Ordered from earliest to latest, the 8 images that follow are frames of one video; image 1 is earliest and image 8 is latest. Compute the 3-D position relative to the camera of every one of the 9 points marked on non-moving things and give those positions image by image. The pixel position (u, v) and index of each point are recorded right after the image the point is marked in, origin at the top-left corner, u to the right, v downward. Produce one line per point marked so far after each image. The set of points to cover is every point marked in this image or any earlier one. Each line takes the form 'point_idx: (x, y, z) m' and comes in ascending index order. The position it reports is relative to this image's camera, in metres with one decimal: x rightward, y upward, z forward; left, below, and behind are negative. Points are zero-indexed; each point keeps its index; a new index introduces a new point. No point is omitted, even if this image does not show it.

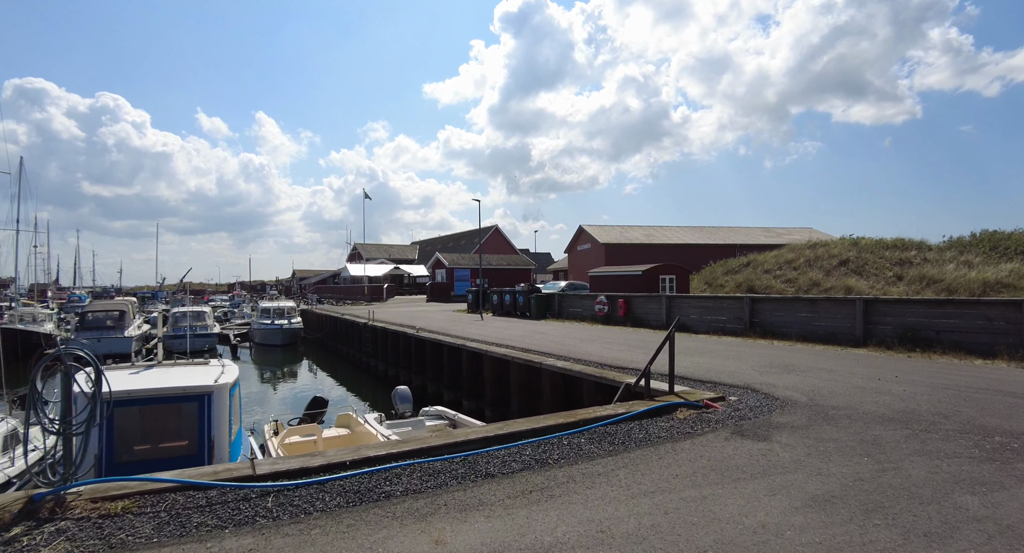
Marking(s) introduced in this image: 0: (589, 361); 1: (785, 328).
0: (+1.6, -1.7, +10.6) m
1: (+7.7, -1.5, +14.9) m
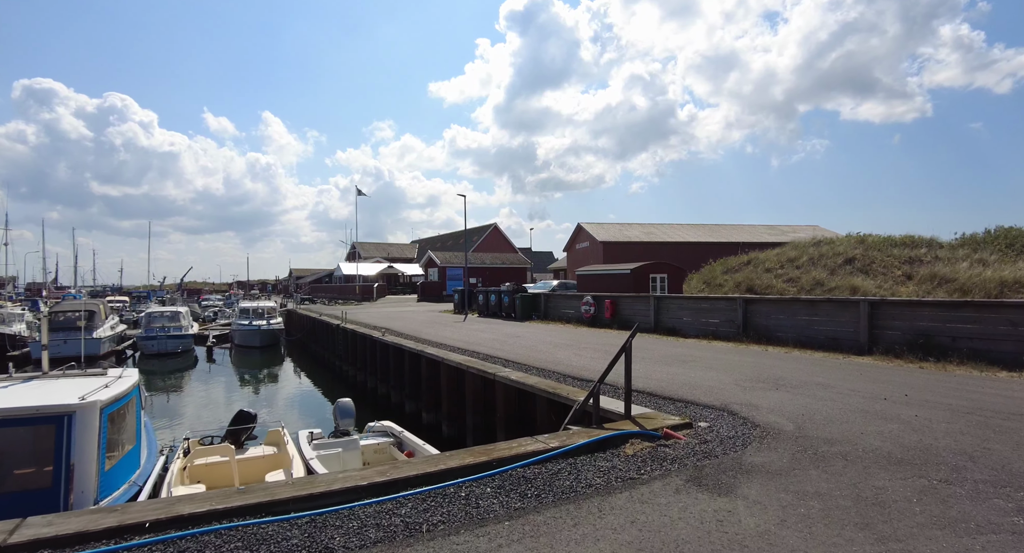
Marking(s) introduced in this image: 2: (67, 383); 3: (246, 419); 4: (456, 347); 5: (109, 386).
0: (+0.7, -1.7, +9.2) m
1: (+6.9, -1.4, +13.5) m
2: (-5.8, -1.3, +6.9) m
3: (-4.8, -2.5, +9.4) m
4: (-1.5, -1.9, +13.6) m
5: (-5.0, -1.4, +6.9) m
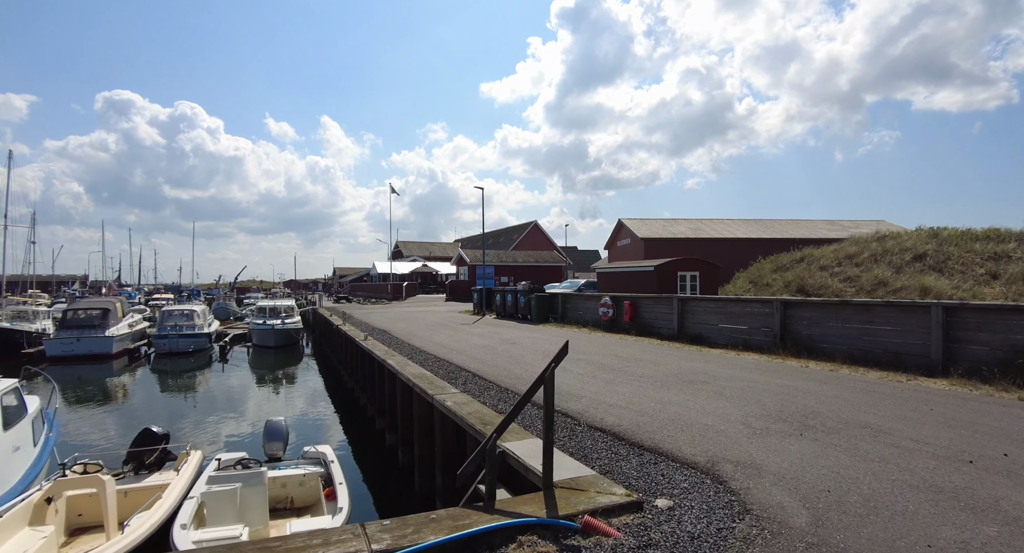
0: (0.0, -1.6, +7.2) m
1: (+6.5, -1.4, +10.9) m
2: (-6.7, -1.3, +5.5) m
3: (-5.5, -2.4, +7.9) m
4: (-1.8, -1.8, +11.8) m
5: (-6.0, -1.3, +5.4) m
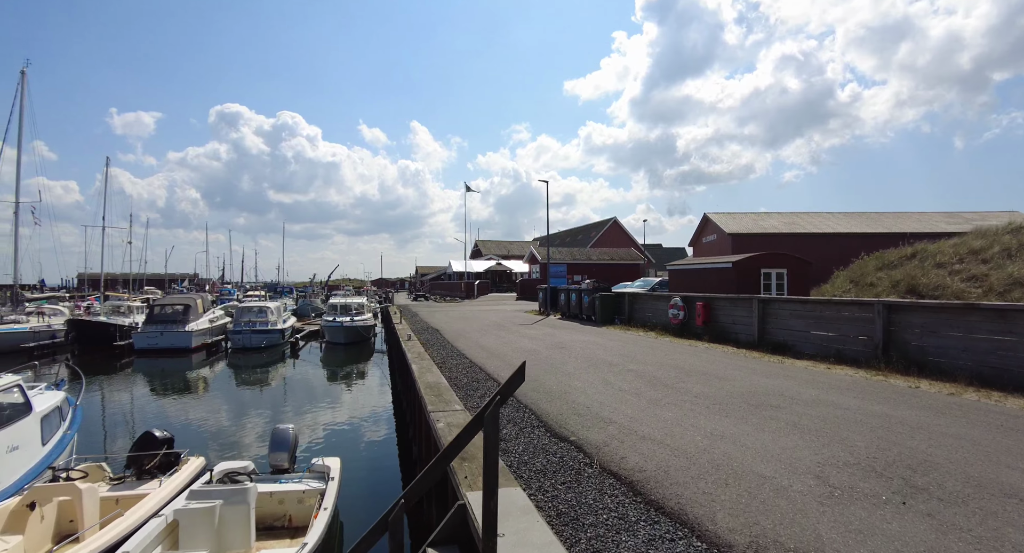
0: (+0.1, -1.6, +6.0) m
1: (+7.1, -1.3, +8.6) m
2: (-6.8, -1.2, +5.3) m
3: (-5.2, -2.4, +7.5) m
4: (-1.0, -1.7, +10.8) m
5: (-6.0, -1.2, +5.1) m
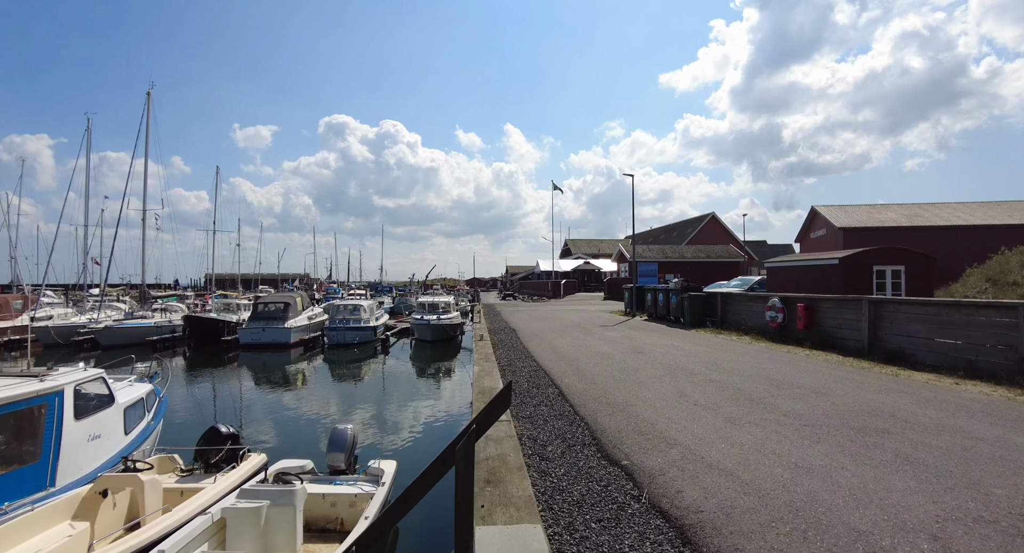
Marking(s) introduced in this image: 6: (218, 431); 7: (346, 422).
0: (+0.6, -1.6, +5.3) m
1: (+8.0, -1.3, +6.7) m
2: (-6.3, -1.2, +5.9) m
3: (-4.3, -2.4, +7.8) m
4: (+0.4, -1.7, +10.3) m
5: (-5.6, -1.2, +5.5) m
6: (-4.4, -2.3, +7.8) m
7: (-4.9, -4.3, +15.5) m
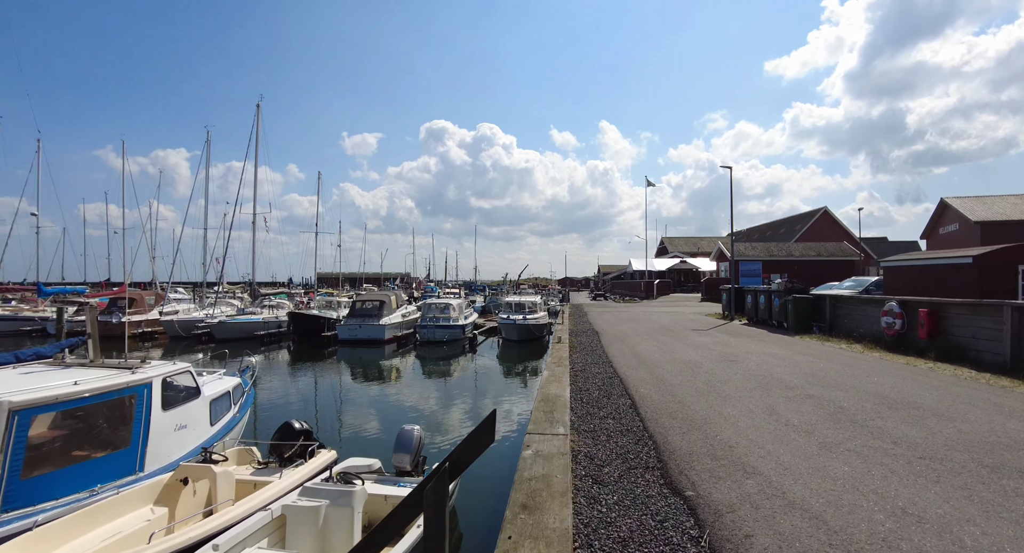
0: (+1.1, -1.6, +4.8) m
1: (+8.6, -1.3, +4.9) m
2: (-5.6, -1.2, +6.5) m
3: (-3.3, -2.4, +8.0) m
4: (+1.8, -1.7, +9.7) m
5: (-5.0, -1.2, +6.0) m
6: (-3.3, -2.3, +8.1) m
7: (-2.6, -4.3, +15.8) m
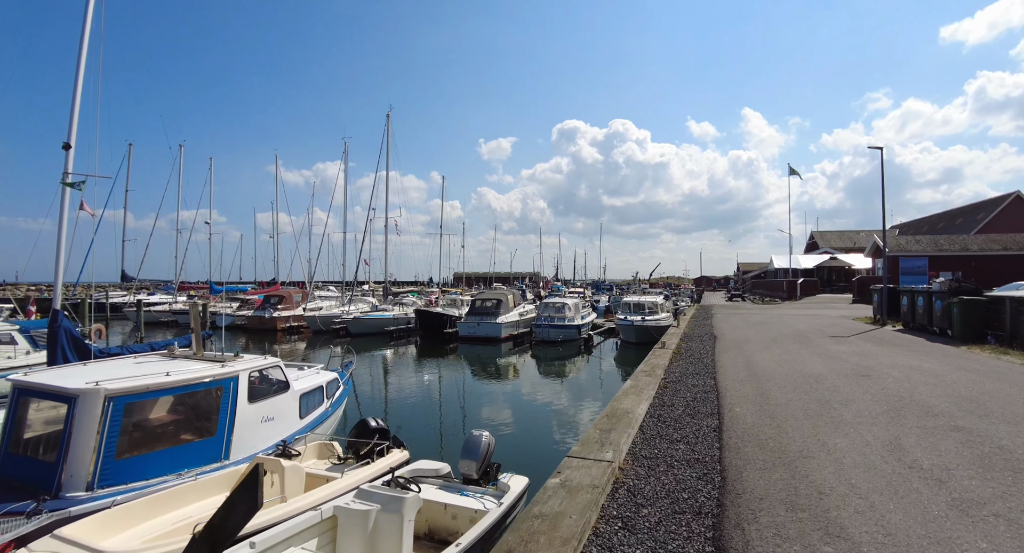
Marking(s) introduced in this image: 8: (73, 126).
0: (+1.4, -1.6, +3.9) m
1: (+8.6, -1.3, +2.3) m
2: (-4.8, -1.2, +7.2) m
3: (-2.2, -2.4, +8.1) m
4: (+3.1, -1.7, +8.5) m
5: (-4.3, -1.2, +6.6) m
6: (-2.2, -2.3, +8.2) m
7: (+0.4, -4.3, +15.5) m
8: (-6.8, +2.3, +8.1) m
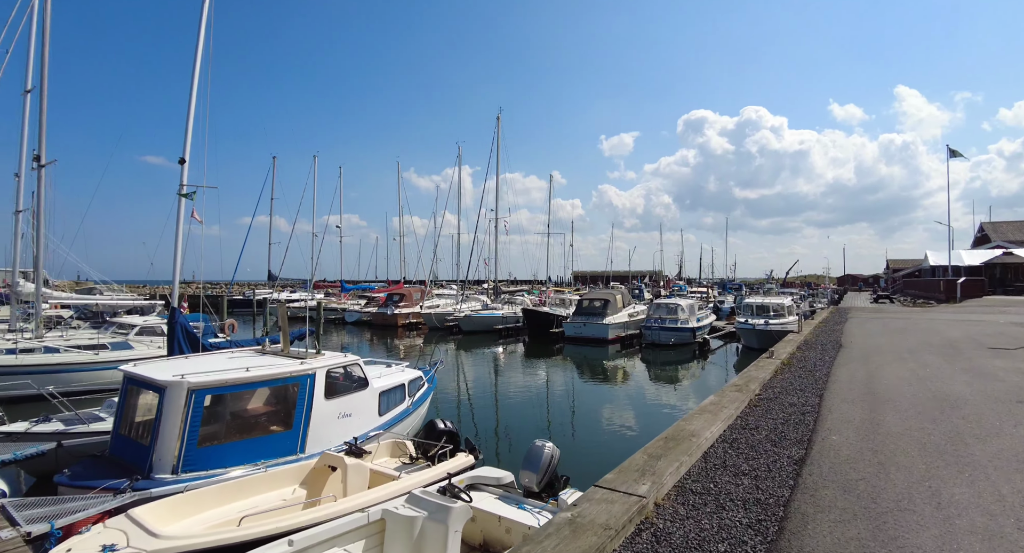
0: (+1.4, -1.6, +3.2) m
1: (+8.2, -1.4, 0.0) m
2: (-3.9, -1.2, +7.7) m
3: (-1.2, -2.4, +8.1) m
4: (+4.1, -1.8, +7.4) m
5: (-3.5, -1.3, +7.1) m
6: (-1.1, -2.3, +8.2) m
7: (+3.0, -4.3, +14.7) m
8: (-5.6, +2.3, +9.1) m
